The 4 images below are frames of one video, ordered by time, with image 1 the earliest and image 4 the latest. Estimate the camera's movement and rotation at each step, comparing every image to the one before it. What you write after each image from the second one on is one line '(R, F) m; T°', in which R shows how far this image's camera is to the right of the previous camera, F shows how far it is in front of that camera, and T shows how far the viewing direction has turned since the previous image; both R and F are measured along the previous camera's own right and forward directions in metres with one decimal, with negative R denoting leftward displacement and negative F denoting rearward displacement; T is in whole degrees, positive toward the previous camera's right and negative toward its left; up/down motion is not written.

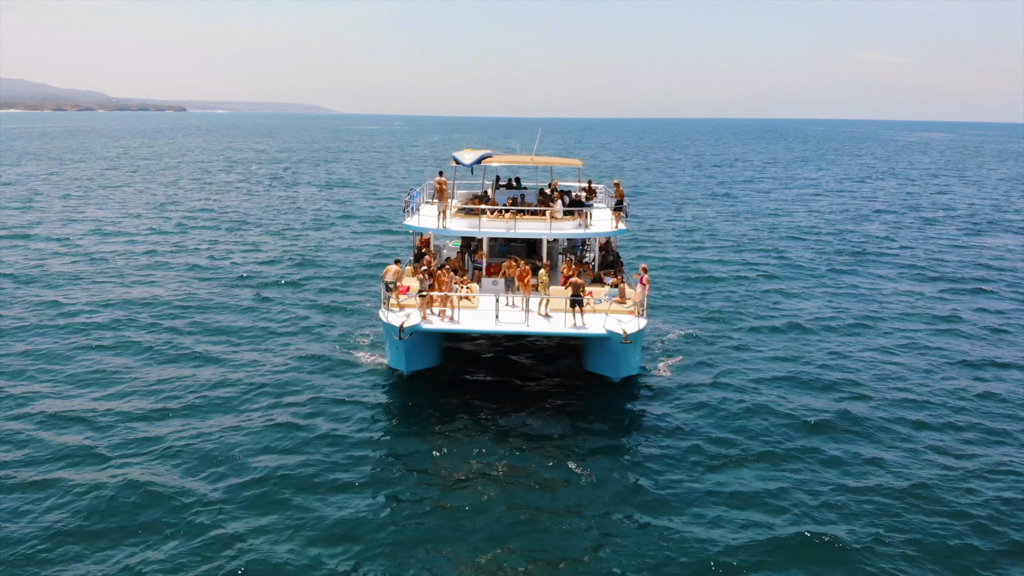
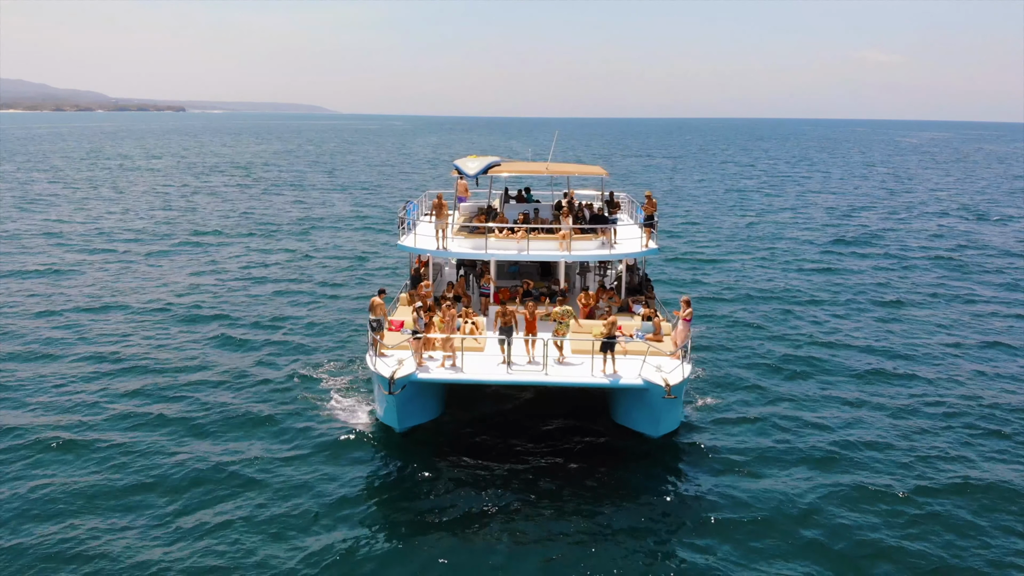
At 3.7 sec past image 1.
(-0.2, +1.8) m; 0°
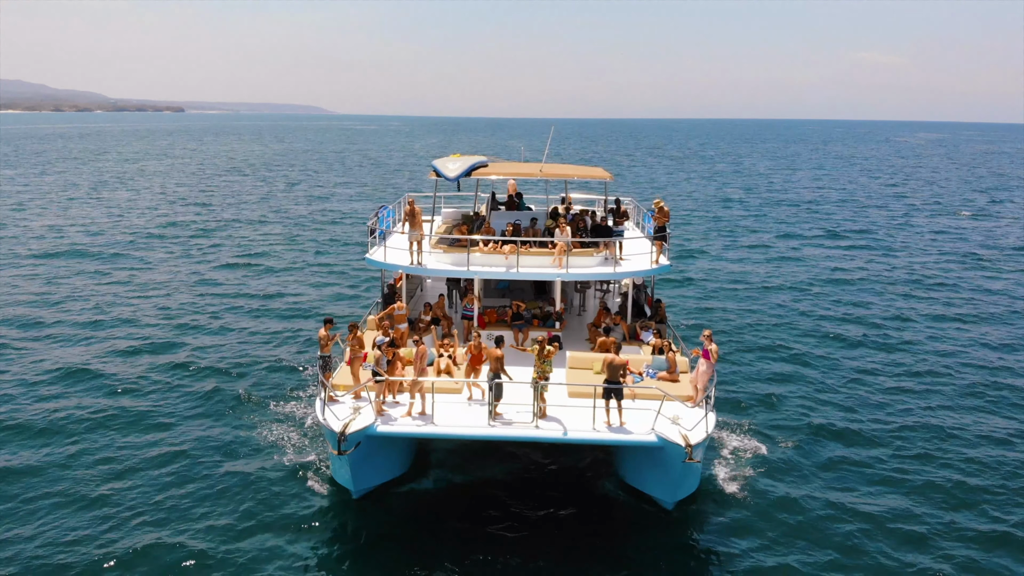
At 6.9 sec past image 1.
(+0.2, +1.6) m; 0°
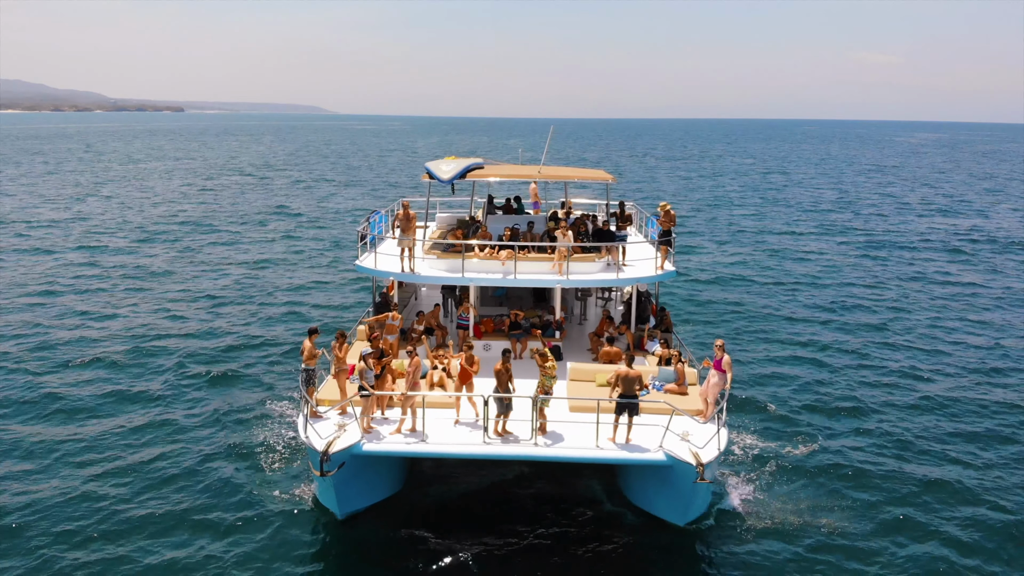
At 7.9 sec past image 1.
(0.0, +0.4) m; 0°
